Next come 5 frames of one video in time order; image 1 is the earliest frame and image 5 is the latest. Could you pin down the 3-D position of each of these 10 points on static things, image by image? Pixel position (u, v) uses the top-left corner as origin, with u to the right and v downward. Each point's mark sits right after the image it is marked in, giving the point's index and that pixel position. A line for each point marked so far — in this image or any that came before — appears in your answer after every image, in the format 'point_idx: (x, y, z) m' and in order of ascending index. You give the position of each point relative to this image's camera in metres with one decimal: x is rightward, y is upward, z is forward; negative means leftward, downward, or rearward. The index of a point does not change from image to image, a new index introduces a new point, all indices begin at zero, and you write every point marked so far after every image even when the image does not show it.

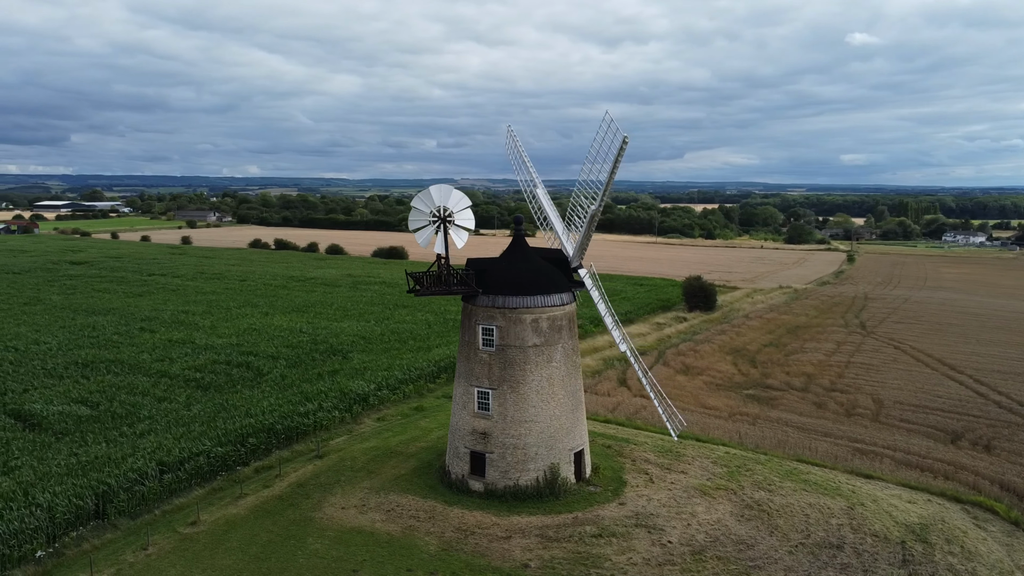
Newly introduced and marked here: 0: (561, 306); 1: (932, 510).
0: (+1.0, -0.4, +16.4) m
1: (+8.6, -4.6, +16.6) m
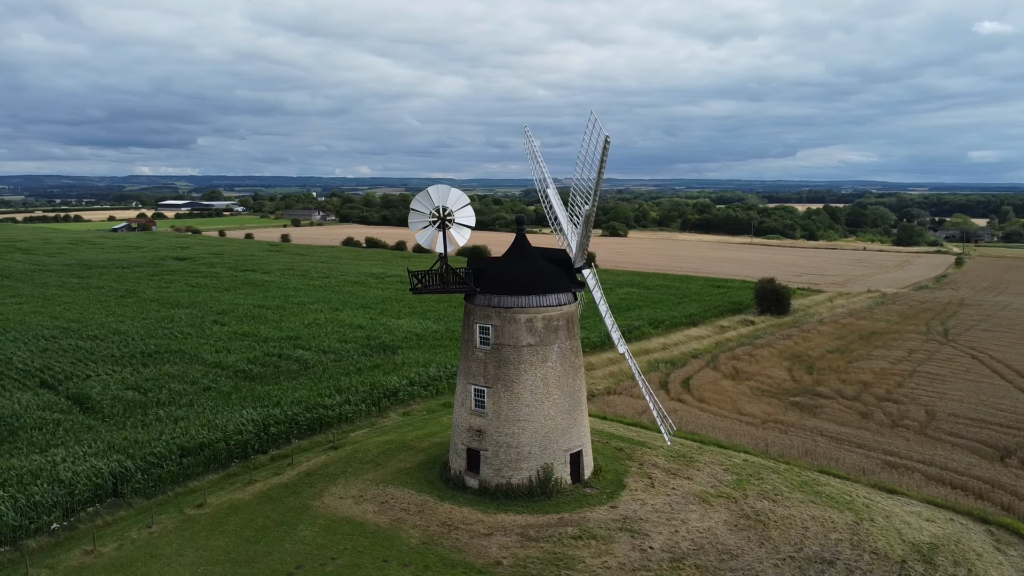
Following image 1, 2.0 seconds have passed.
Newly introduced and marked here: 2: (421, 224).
0: (+0.9, -0.4, +16.4) m
1: (+8.4, -4.7, +15.7) m
2: (-1.9, +1.3, +16.6) m
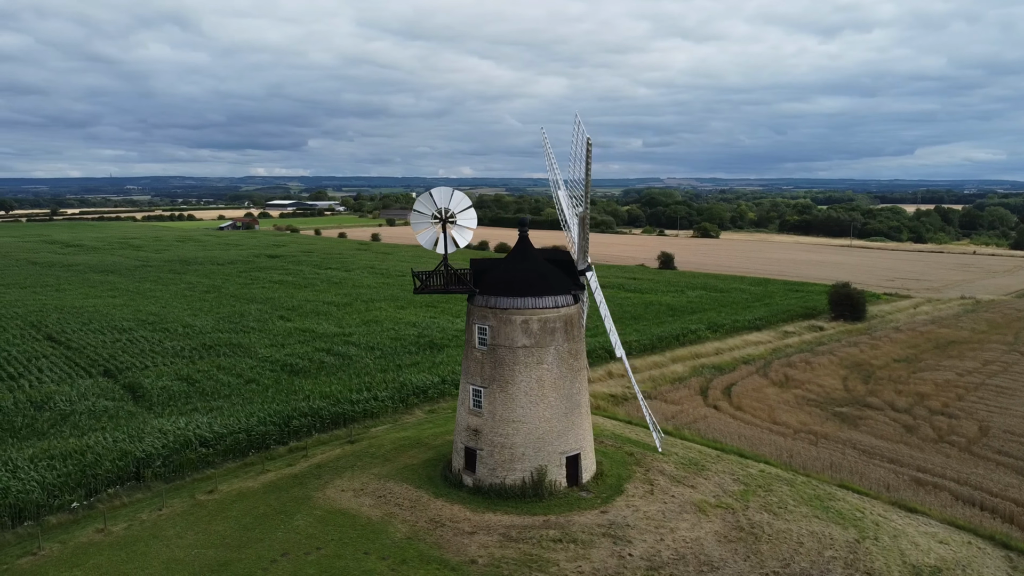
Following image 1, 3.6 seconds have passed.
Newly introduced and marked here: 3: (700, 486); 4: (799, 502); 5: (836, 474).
0: (+0.9, -0.4, +16.4) m
1: (+8.2, -4.8, +14.7) m
2: (-1.8, +1.3, +17.0) m
3: (+4.0, -4.2, +17.2) m
4: (+5.8, -4.4, +16.5) m
5: (+7.4, -4.3, +18.6) m
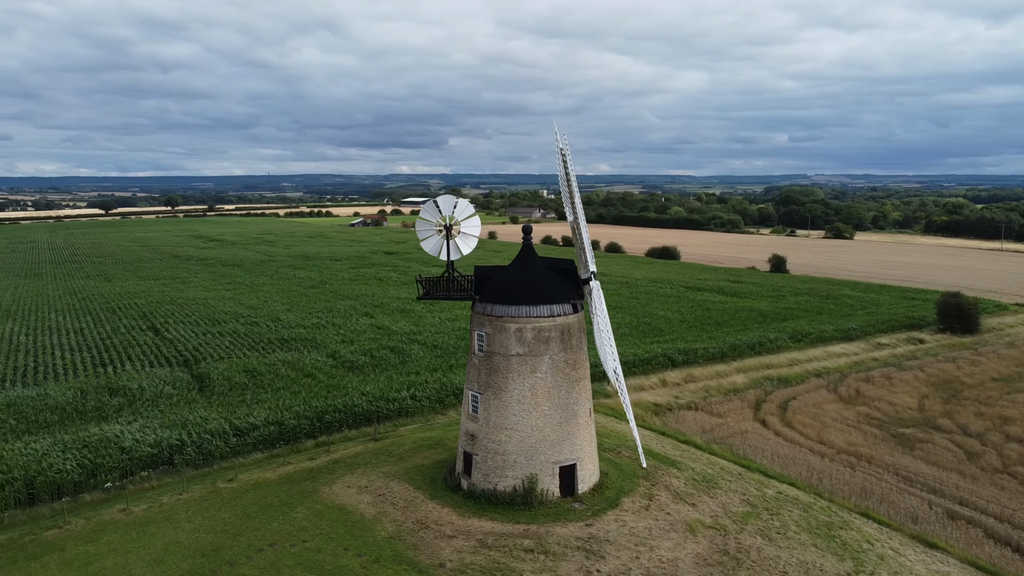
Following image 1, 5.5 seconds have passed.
0: (+0.8, -0.6, +16.3) m
1: (+7.6, -5.1, +13.5) m
2: (-1.8, +1.2, +17.3) m
3: (+3.9, -4.4, +16.6) m
4: (+5.6, -4.6, +15.7) m
5: (+7.5, -4.6, +17.4) m
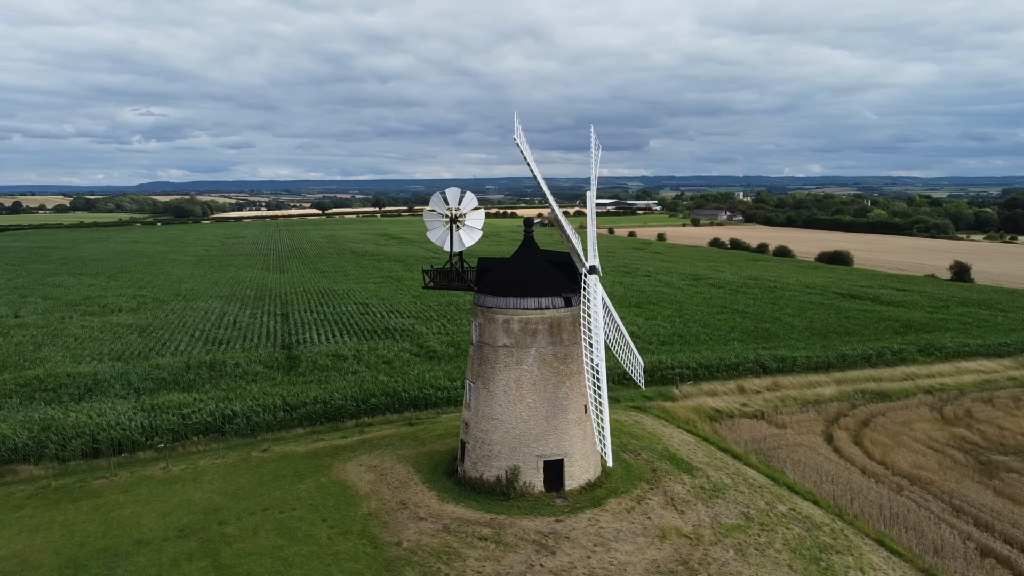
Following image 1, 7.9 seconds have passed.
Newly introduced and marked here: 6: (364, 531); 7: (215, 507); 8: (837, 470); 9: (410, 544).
0: (+0.5, -0.4, +16.2) m
1: (+6.4, -5.2, +11.8) m
2: (-1.6, +1.4, +17.8) m
3: (+3.5, -4.4, +15.8) m
4: (+4.9, -4.6, +14.4) m
5: (+7.2, -4.6, +15.7) m
6: (-2.8, -4.6, +15.3) m
7: (-6.0, -4.5, +16.5) m
8: (+7.6, -4.2, +18.8) m
9: (-1.8, -4.6, +14.6) m
